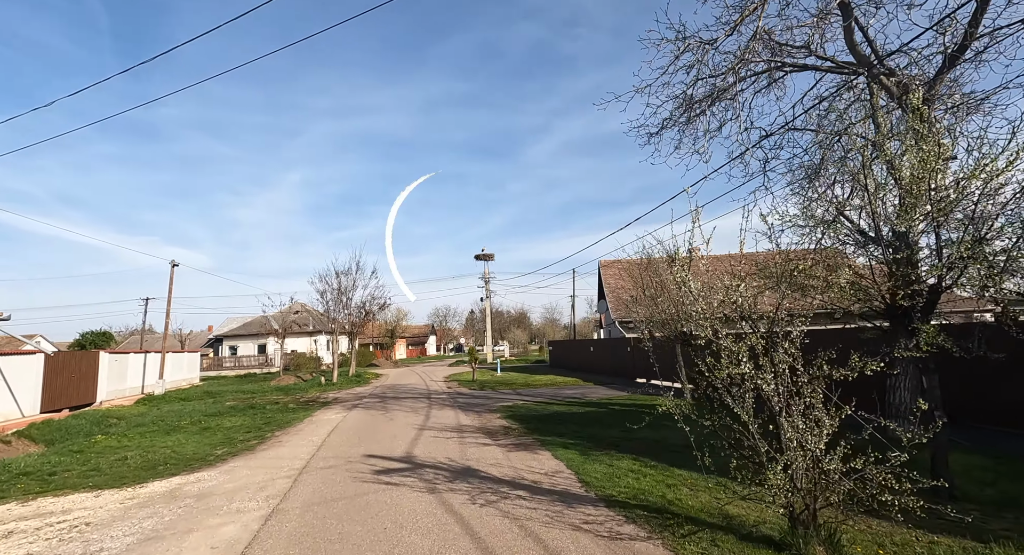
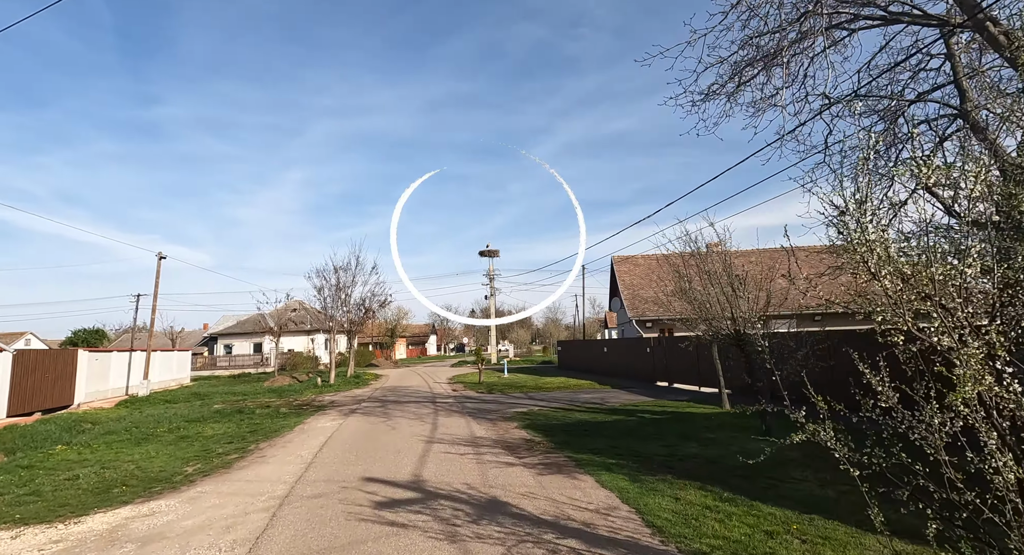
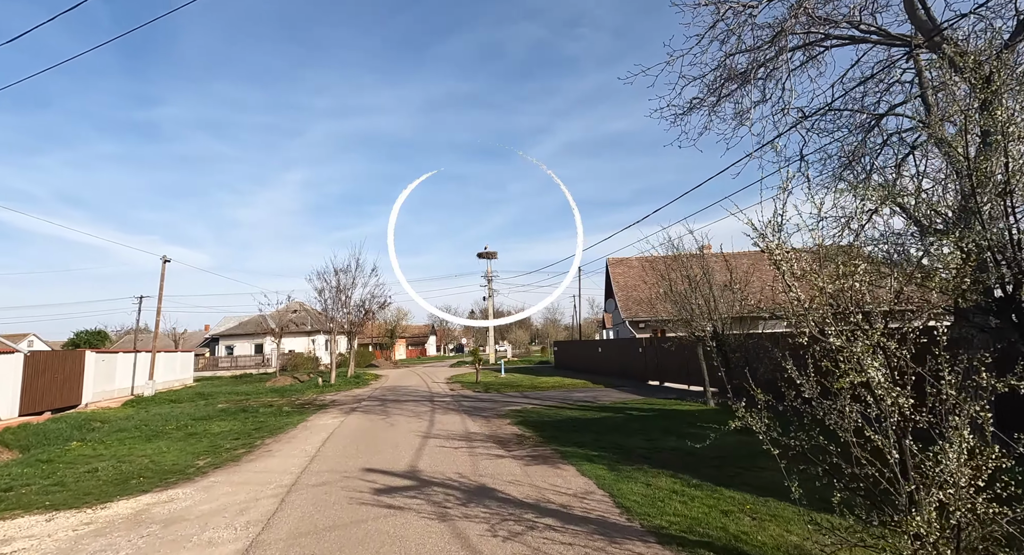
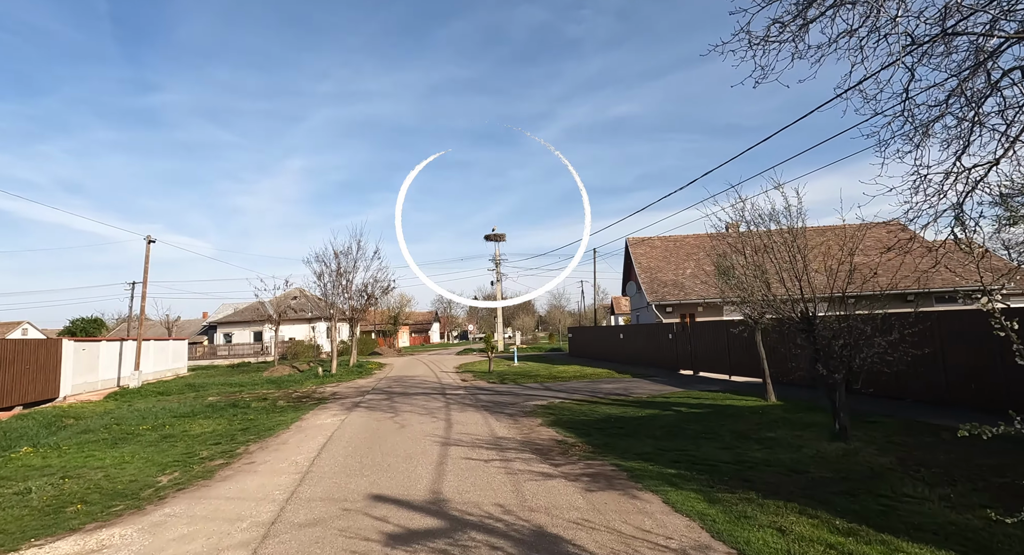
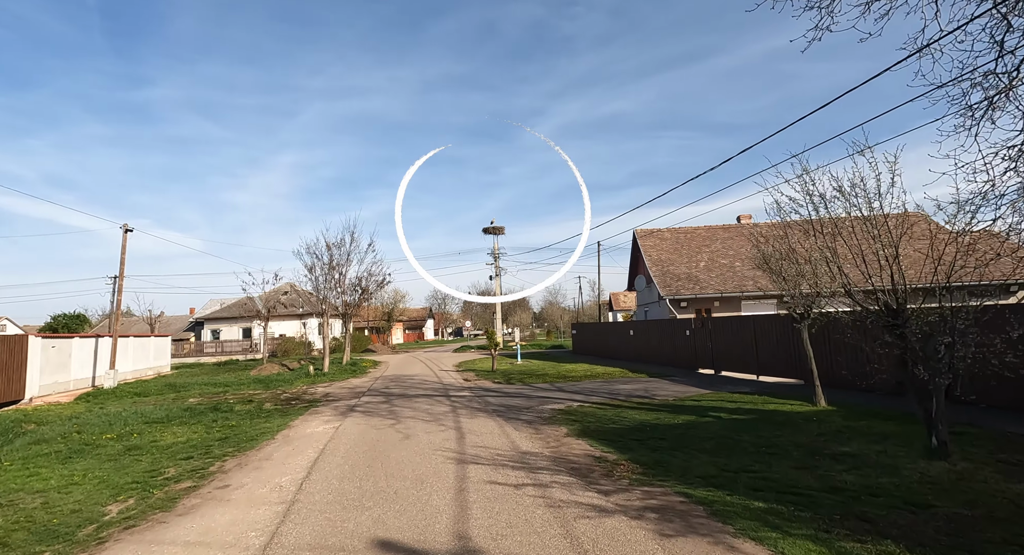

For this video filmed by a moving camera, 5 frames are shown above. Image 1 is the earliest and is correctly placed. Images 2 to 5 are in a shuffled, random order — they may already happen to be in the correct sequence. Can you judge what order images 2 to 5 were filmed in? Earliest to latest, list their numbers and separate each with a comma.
3, 2, 4, 5
